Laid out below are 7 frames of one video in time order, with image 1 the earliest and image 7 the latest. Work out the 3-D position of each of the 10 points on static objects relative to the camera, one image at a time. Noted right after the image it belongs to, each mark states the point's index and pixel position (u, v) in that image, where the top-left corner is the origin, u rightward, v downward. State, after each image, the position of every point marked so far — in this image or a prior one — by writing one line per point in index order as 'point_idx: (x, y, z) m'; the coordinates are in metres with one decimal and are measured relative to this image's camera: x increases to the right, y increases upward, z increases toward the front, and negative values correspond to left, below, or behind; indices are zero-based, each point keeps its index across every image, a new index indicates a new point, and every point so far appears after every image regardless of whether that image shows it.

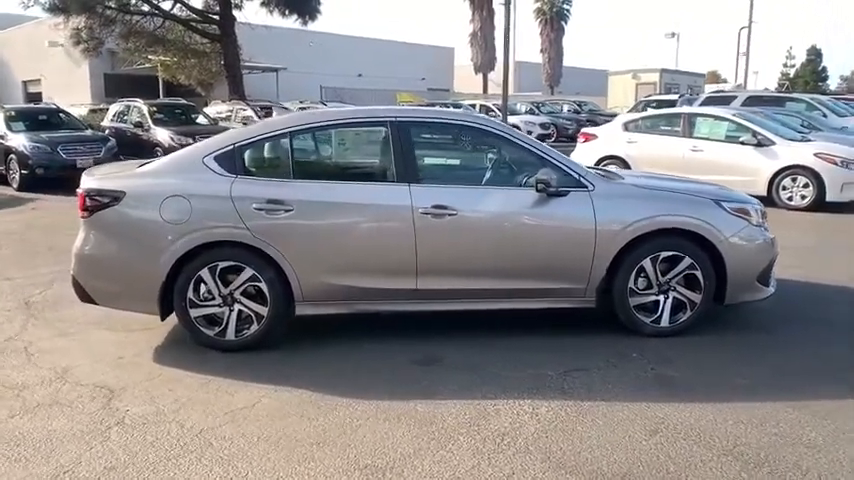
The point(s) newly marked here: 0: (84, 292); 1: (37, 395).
0: (-2.5, -0.4, +5.1) m
1: (-2.5, -1.0, +4.4) m
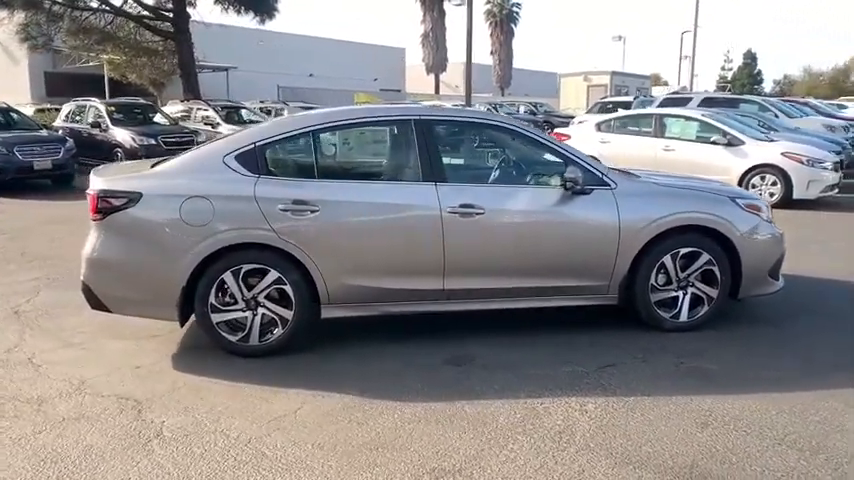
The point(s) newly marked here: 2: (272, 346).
0: (-2.3, -0.4, +4.9) m
1: (-2.2, -1.0, +4.1) m
2: (-1.1, -0.7, +4.9) m
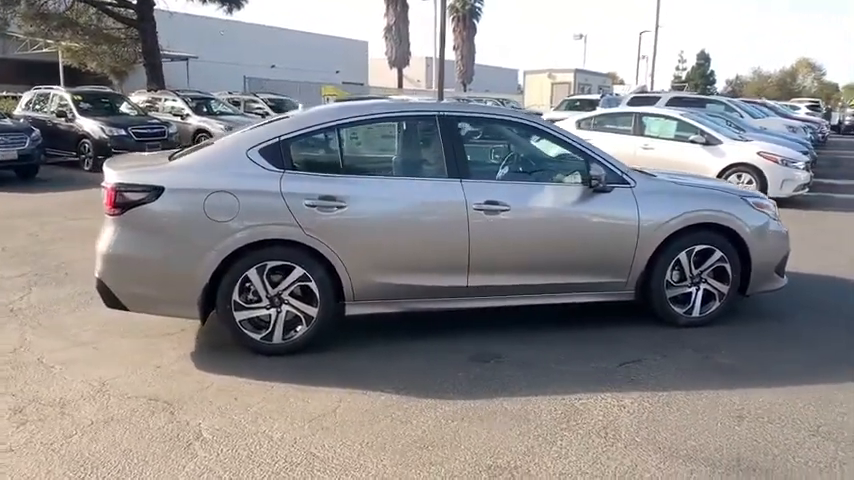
0: (-2.1, -0.4, +4.7) m
1: (-2.0, -1.0, +3.9) m
2: (-0.9, -0.7, +4.8) m
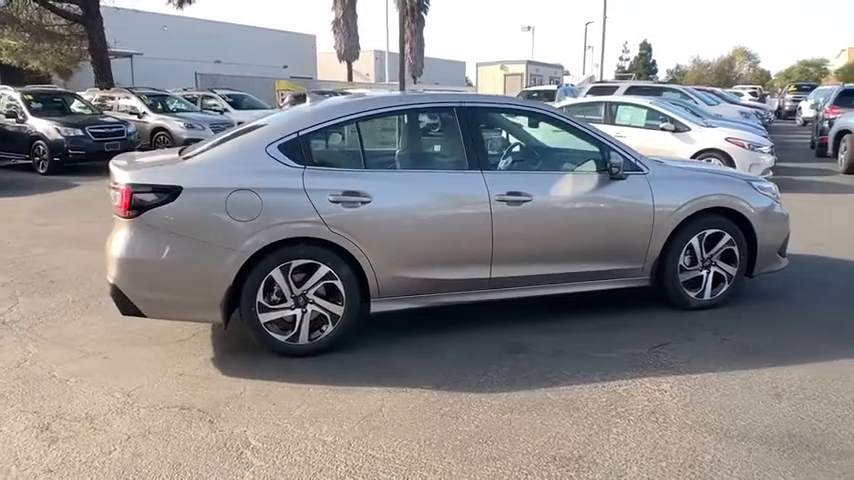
0: (-1.9, -0.4, +4.5) m
1: (-1.7, -1.0, +3.8) m
2: (-0.7, -0.7, +4.7) m
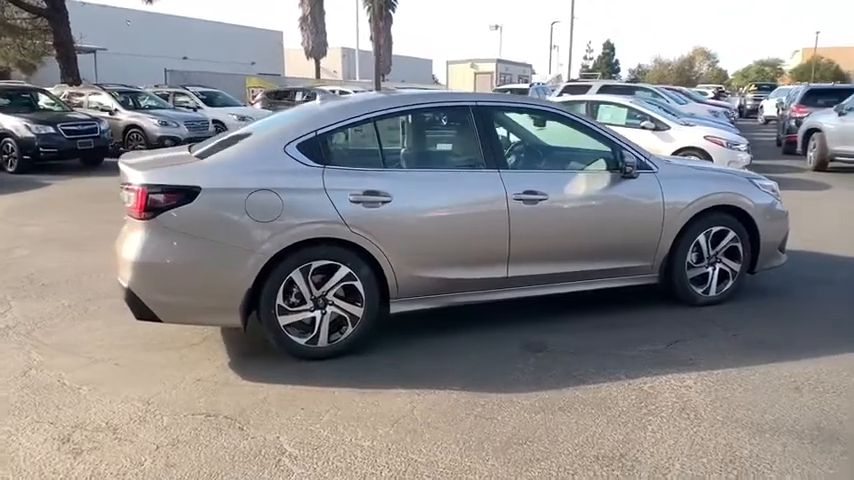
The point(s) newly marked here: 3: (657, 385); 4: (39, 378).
0: (-1.8, -0.4, +4.3) m
1: (-1.5, -1.0, +3.6) m
2: (-0.6, -0.7, +4.6) m
3: (+1.4, -0.9, +4.2) m
4: (-2.4, -0.9, +4.3) m
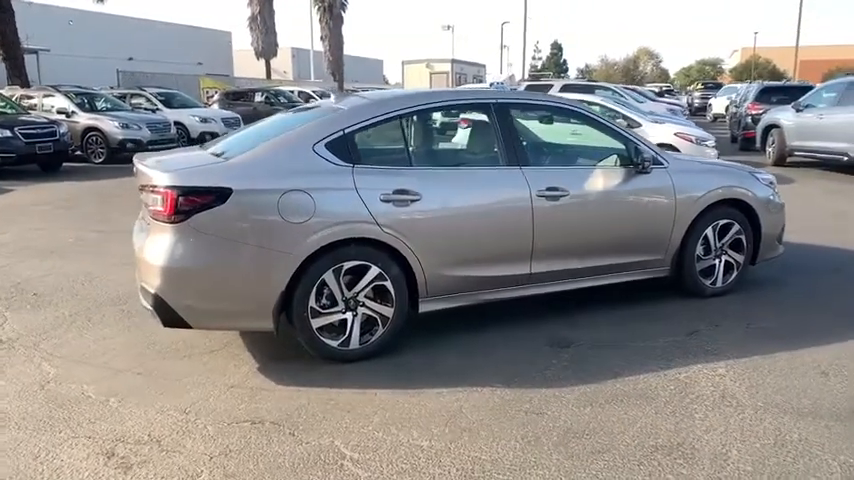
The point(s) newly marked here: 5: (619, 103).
0: (-1.5, -0.5, +4.2) m
1: (-1.2, -1.1, +3.5) m
2: (-0.4, -0.7, +4.5) m
3: (+1.6, -0.8, +4.3) m
4: (-2.2, -0.9, +4.1) m
5: (+4.3, +3.1, +15.5) m
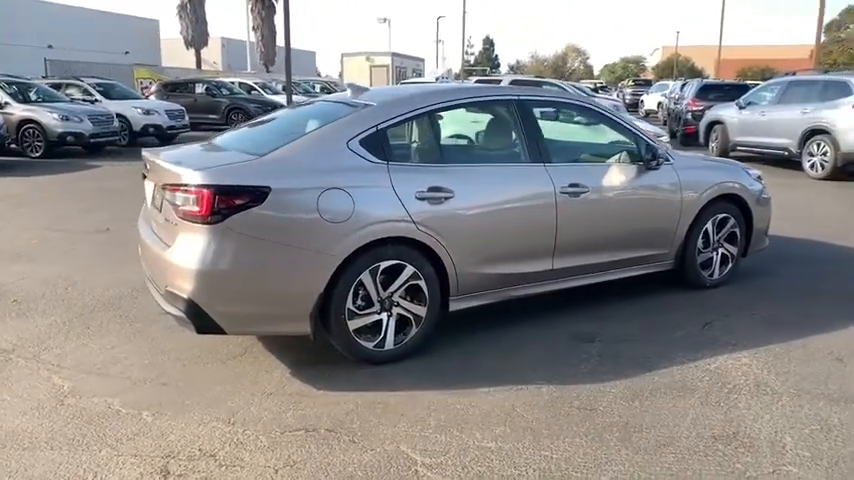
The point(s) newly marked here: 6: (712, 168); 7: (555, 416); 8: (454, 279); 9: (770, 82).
0: (-1.3, -0.5, +4.0) m
1: (-0.8, -1.1, +3.3) m
2: (-0.1, -0.7, +4.4) m
3: (+1.9, -0.8, +4.4) m
4: (-1.9, -0.9, +3.8) m
5: (+3.3, +3.3, +15.8) m
6: (+2.4, +0.6, +5.9) m
7: (+0.7, -1.0, +3.7) m
8: (+0.2, -0.3, +4.6) m
9: (+7.0, +3.2, +13.9) m
